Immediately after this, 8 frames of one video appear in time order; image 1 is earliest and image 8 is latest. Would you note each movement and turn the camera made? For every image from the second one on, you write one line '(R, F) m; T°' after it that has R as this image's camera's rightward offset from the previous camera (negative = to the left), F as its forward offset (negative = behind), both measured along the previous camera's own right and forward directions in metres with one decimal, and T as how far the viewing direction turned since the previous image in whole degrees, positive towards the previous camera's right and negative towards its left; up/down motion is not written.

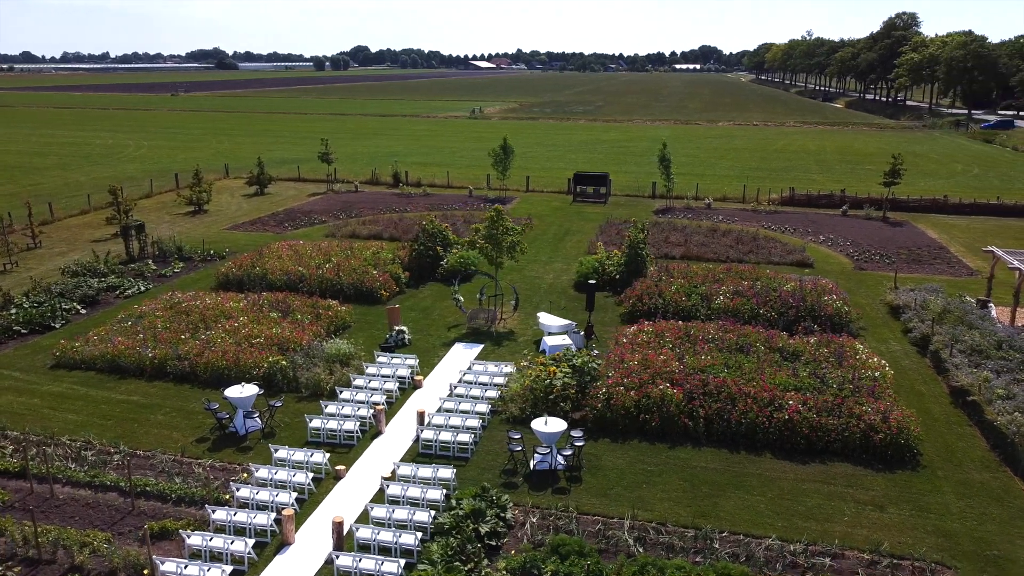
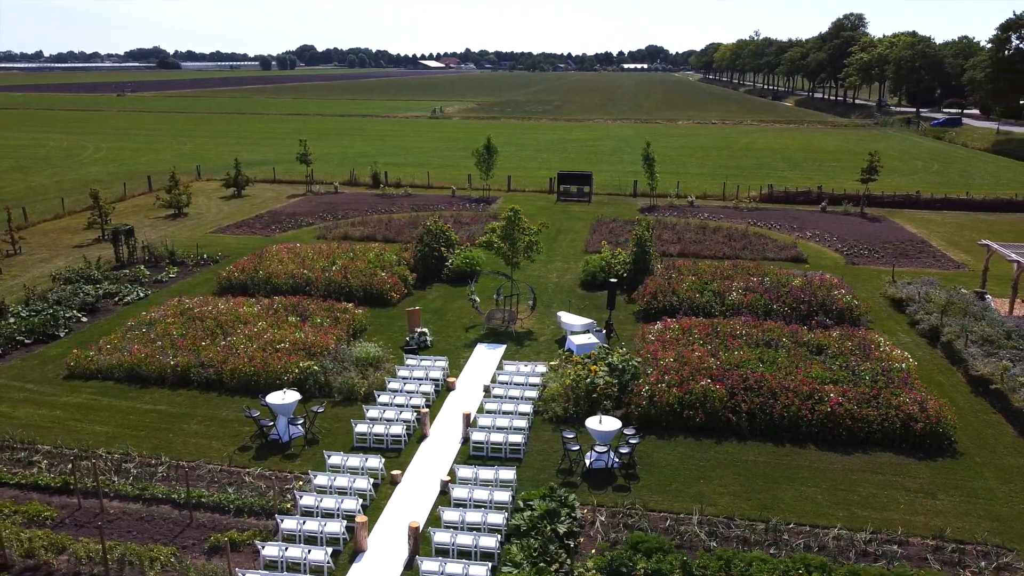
(-1.8, +0.1) m; +4°
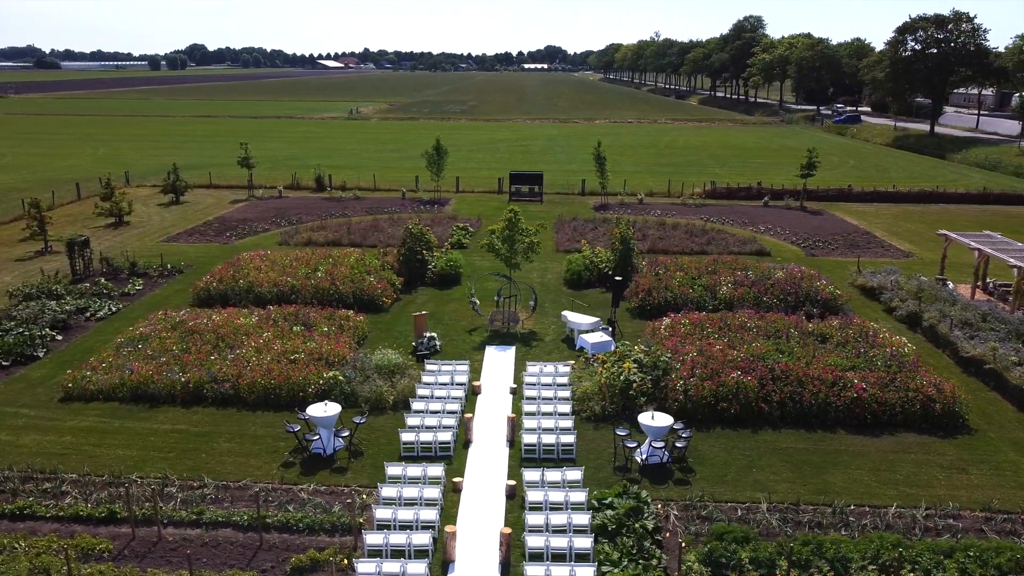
(-2.7, +0.2) m; +7°
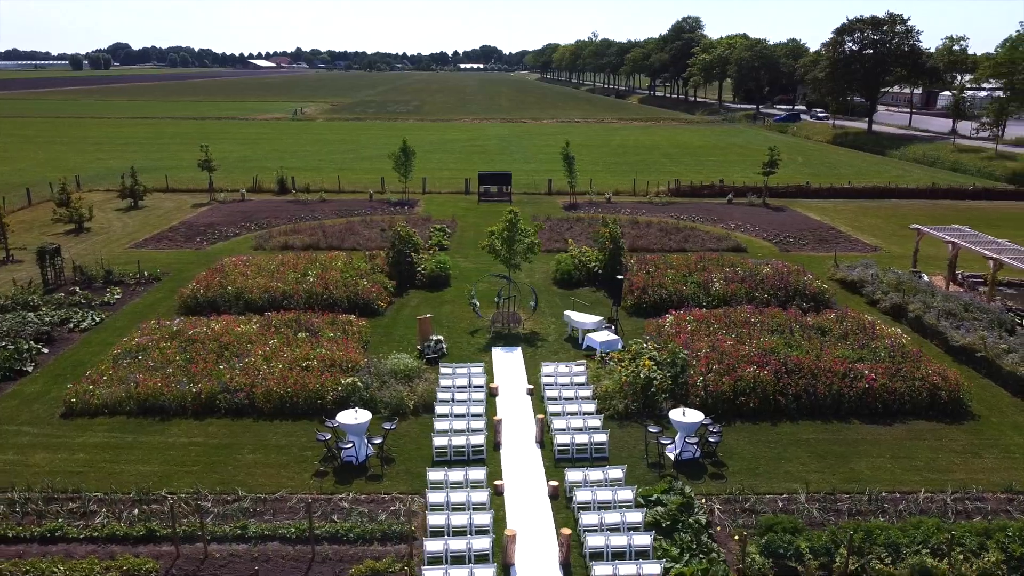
(-1.7, +0.1) m; +4°
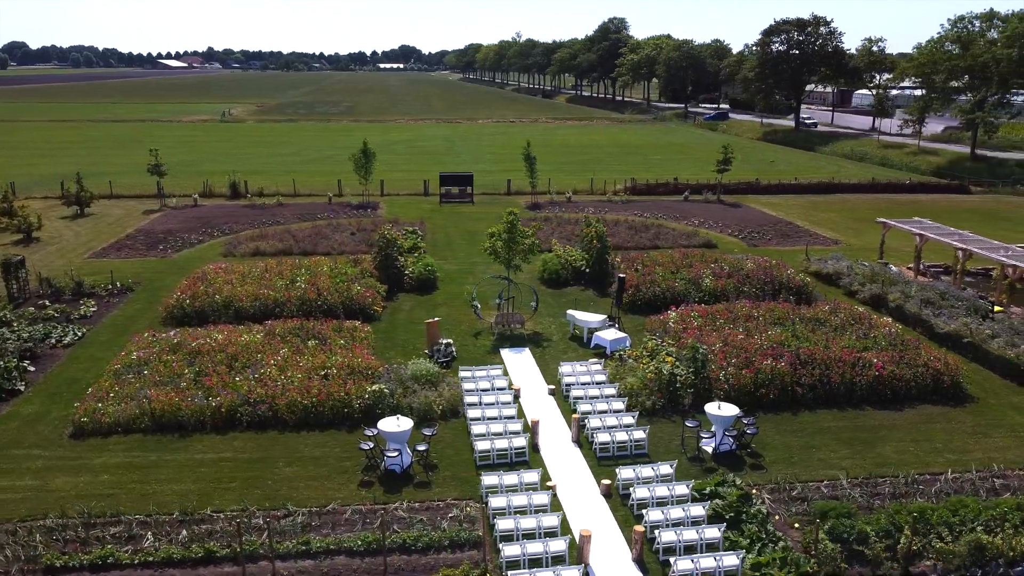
(-2.2, +0.1) m; +6°
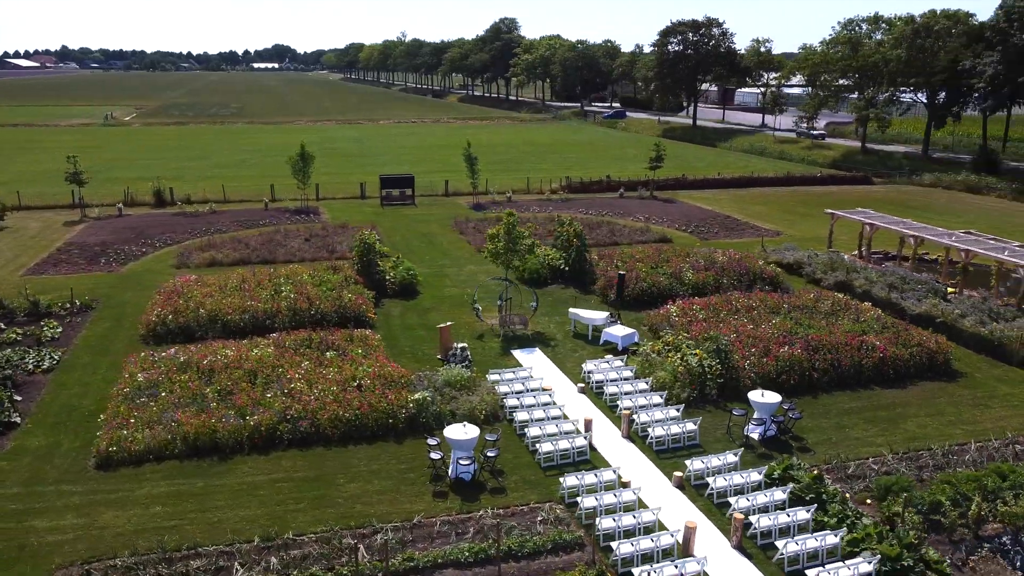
(-3.2, +0.2) m; +8°
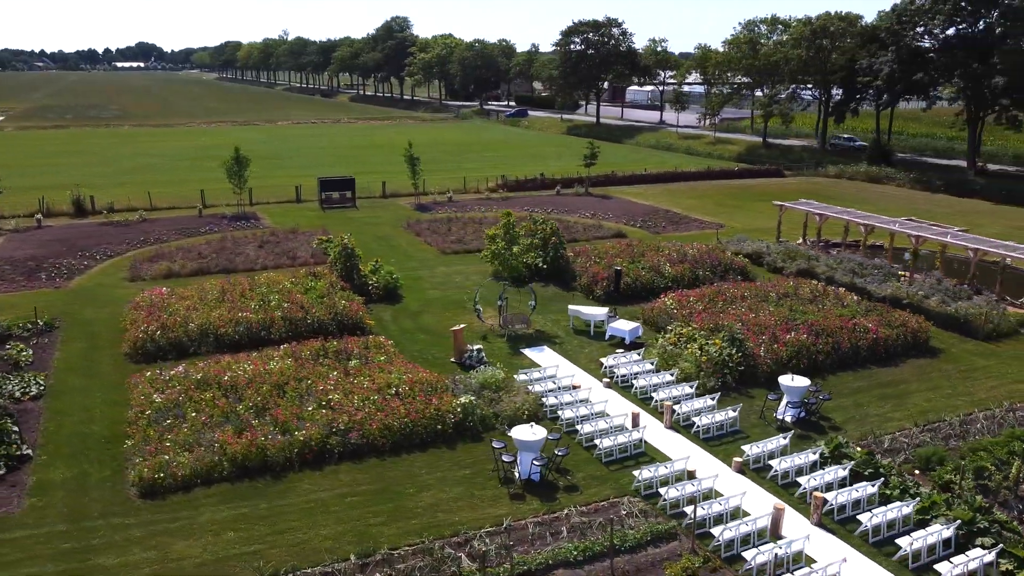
(-3.1, +0.2) m; +8°
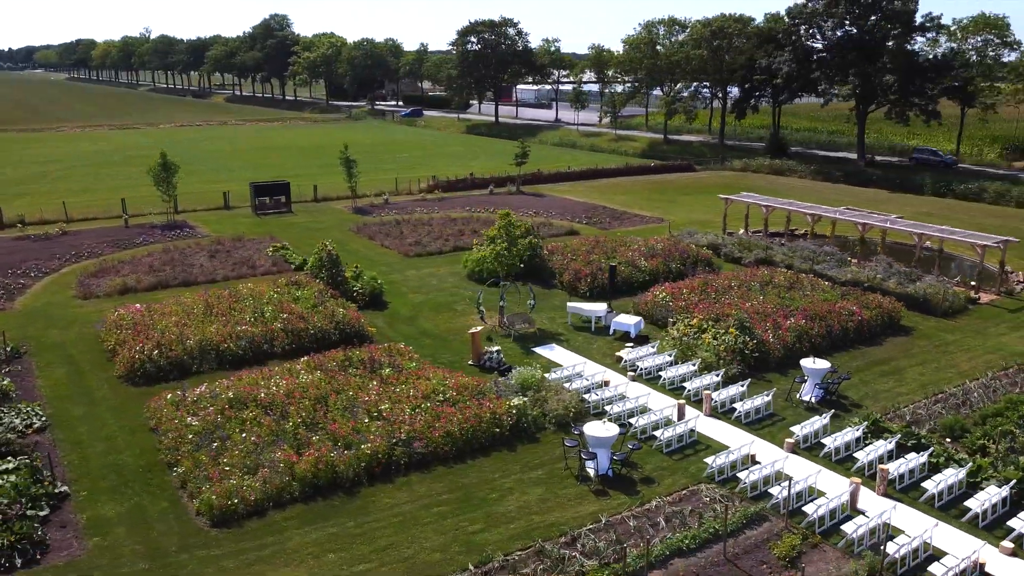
(-3.4, +0.2) m; +9°
